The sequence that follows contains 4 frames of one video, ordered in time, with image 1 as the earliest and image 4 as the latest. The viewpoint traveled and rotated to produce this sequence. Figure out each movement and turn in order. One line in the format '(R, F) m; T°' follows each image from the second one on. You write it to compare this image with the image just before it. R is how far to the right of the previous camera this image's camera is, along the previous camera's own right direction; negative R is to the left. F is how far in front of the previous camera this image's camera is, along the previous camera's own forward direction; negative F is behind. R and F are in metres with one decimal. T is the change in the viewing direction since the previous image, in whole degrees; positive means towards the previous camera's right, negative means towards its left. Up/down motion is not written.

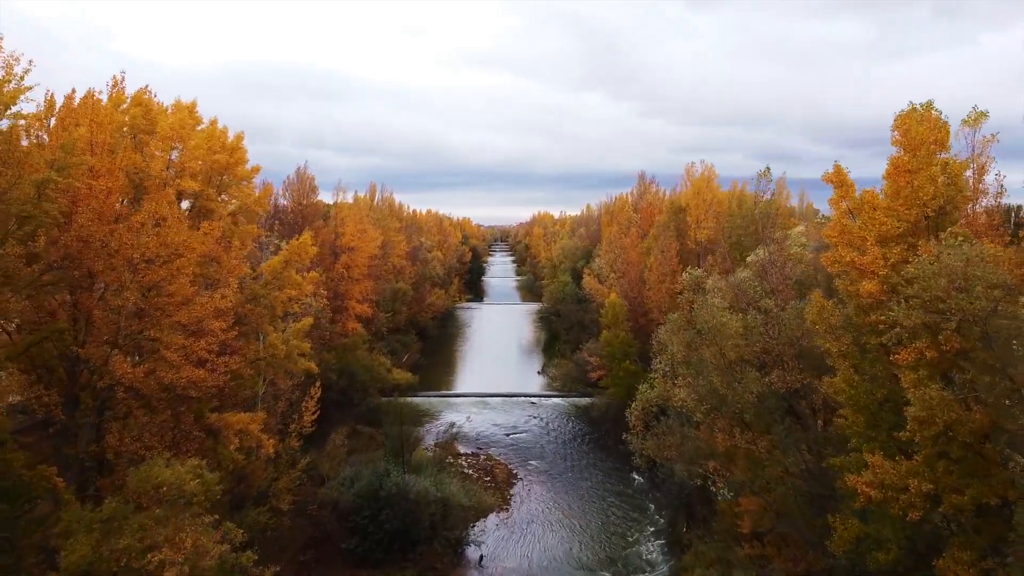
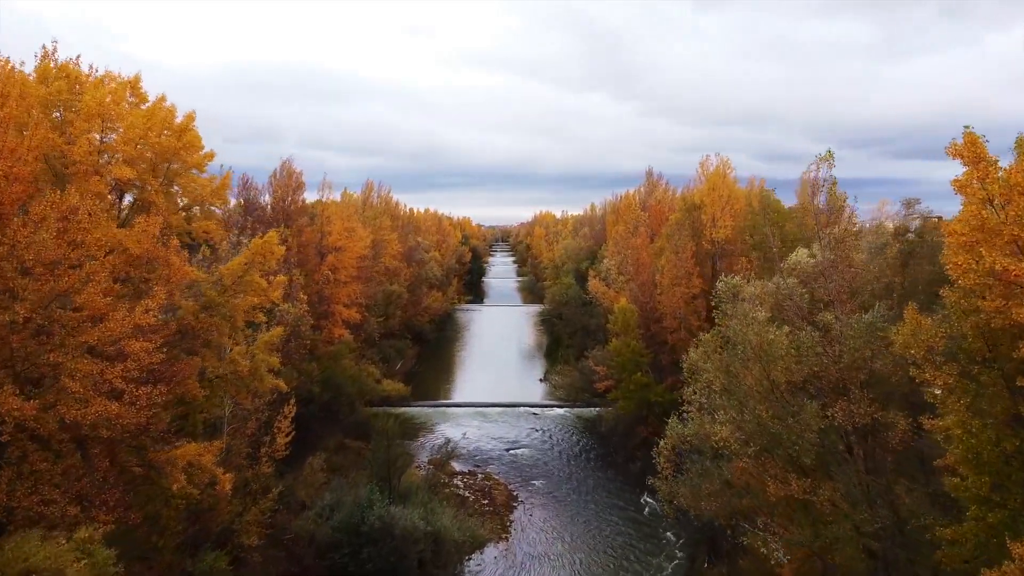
(0.0, +2.1) m; 0°
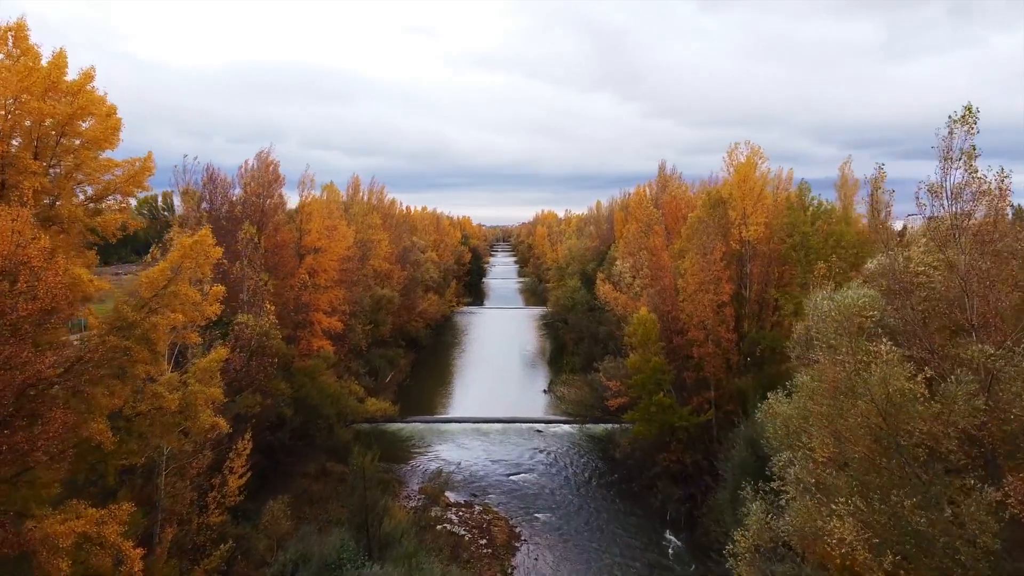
(0.0, +2.9) m; 0°
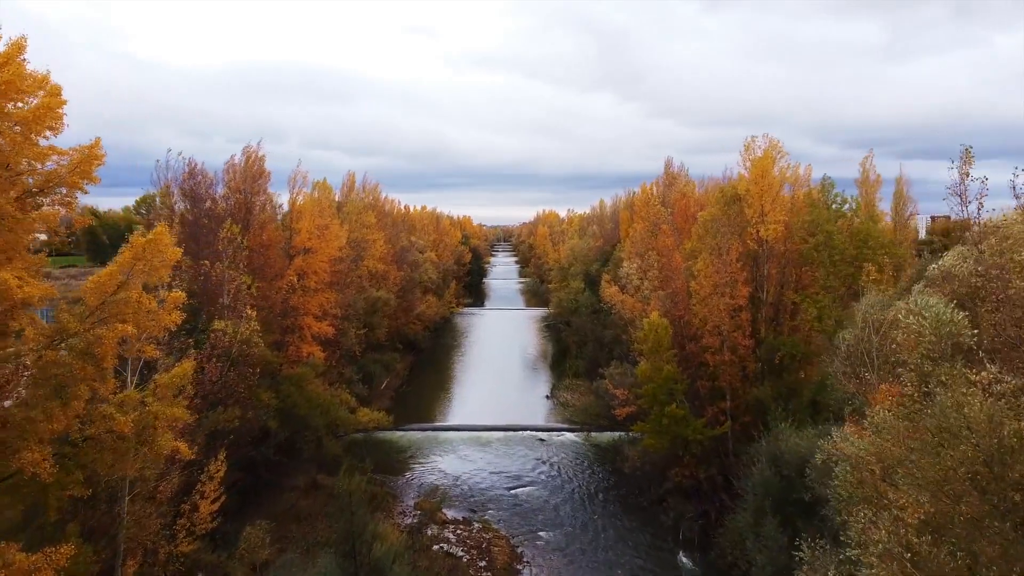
(0.0, +1.3) m; 0°
